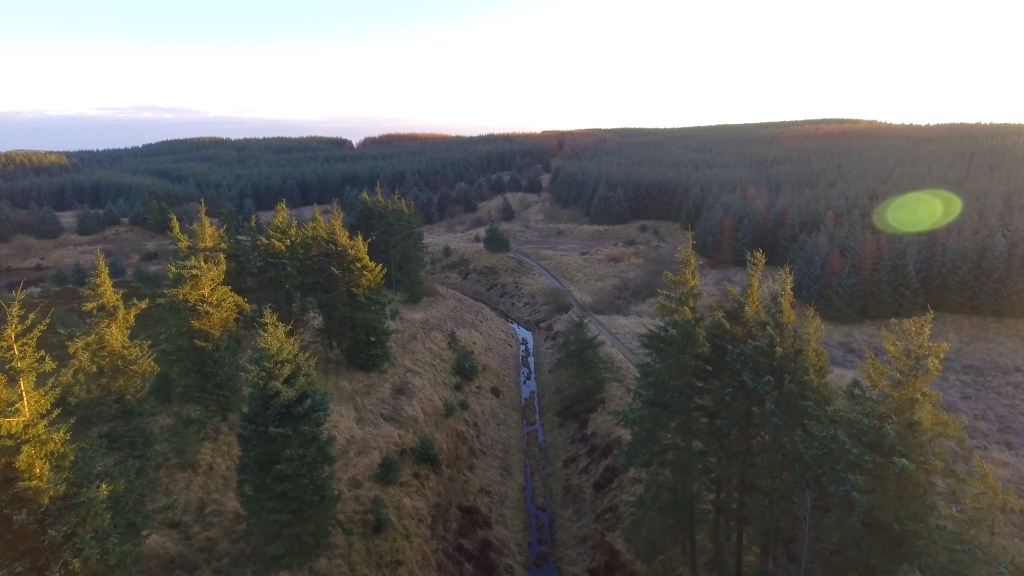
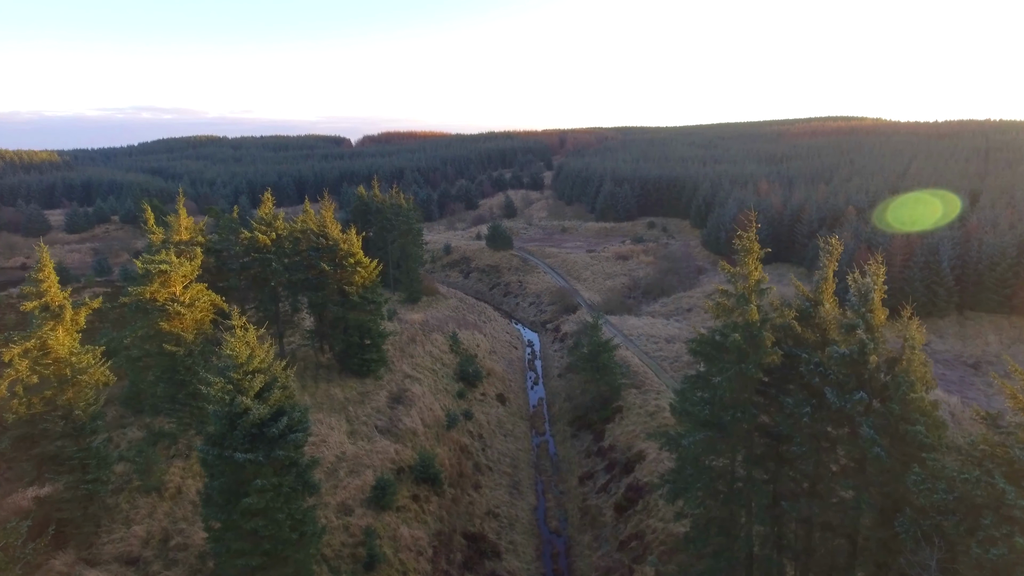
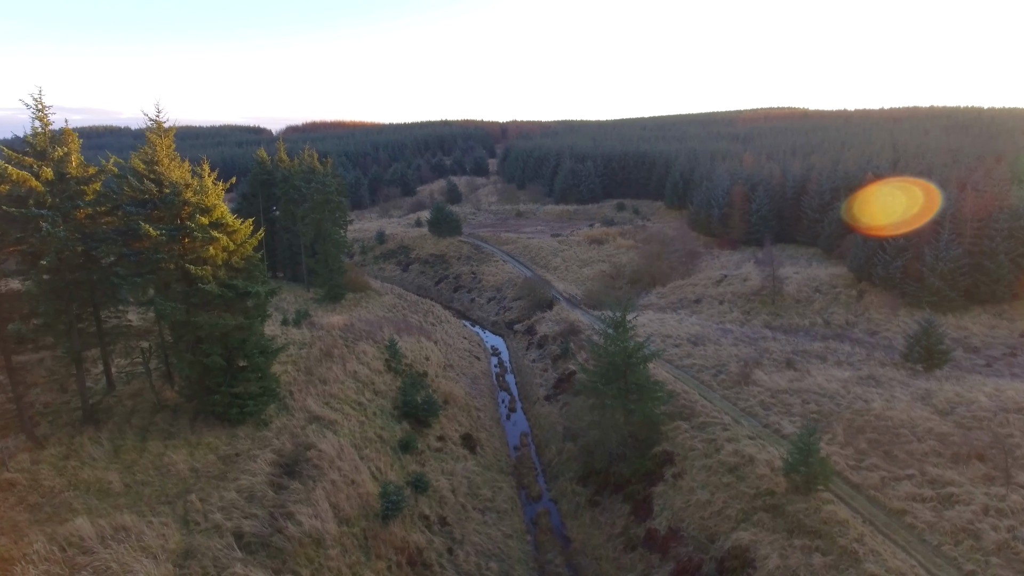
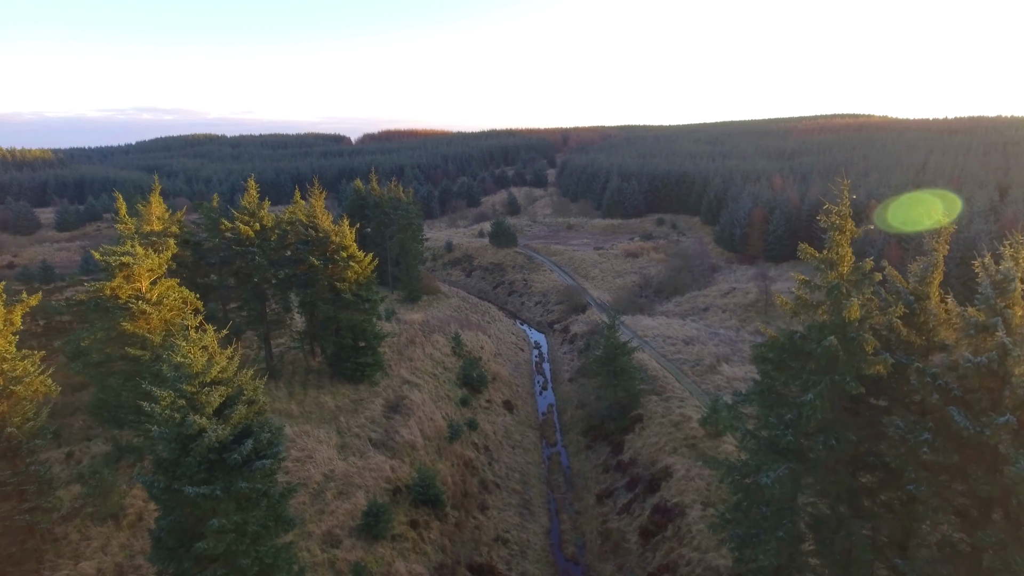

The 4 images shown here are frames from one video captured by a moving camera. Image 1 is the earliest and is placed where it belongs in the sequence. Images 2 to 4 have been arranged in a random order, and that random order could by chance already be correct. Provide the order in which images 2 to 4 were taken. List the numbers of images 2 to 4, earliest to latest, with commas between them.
2, 4, 3
